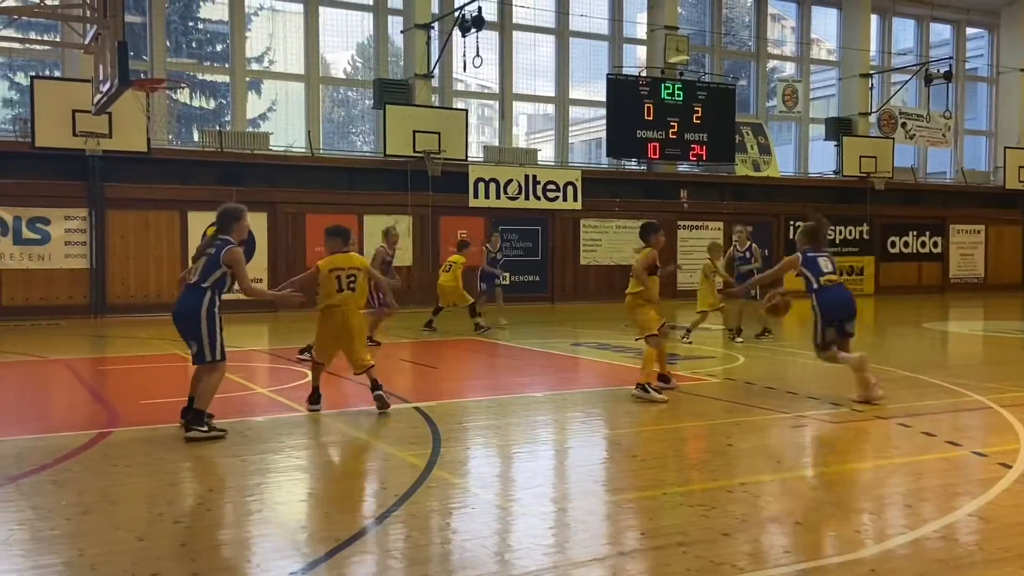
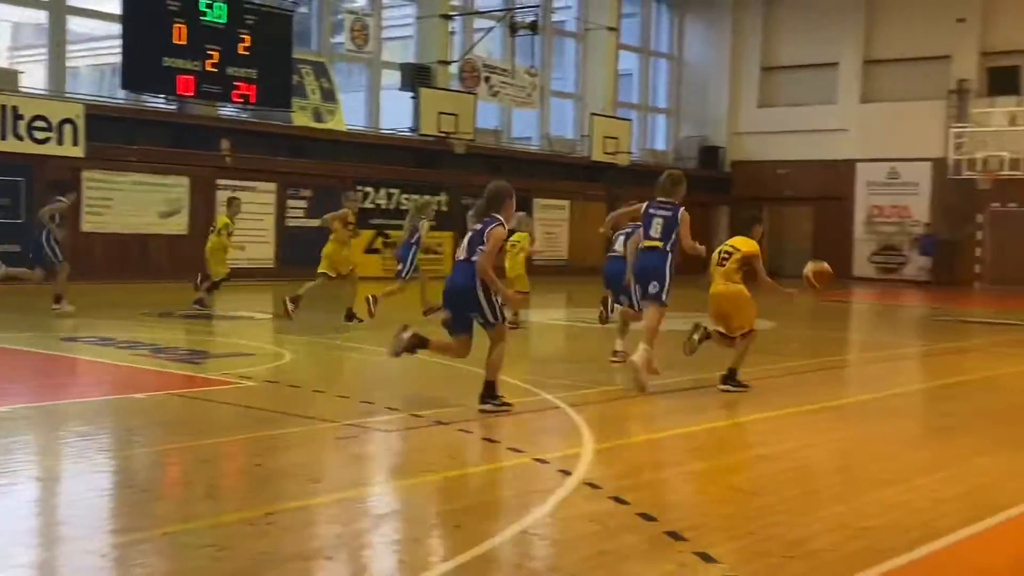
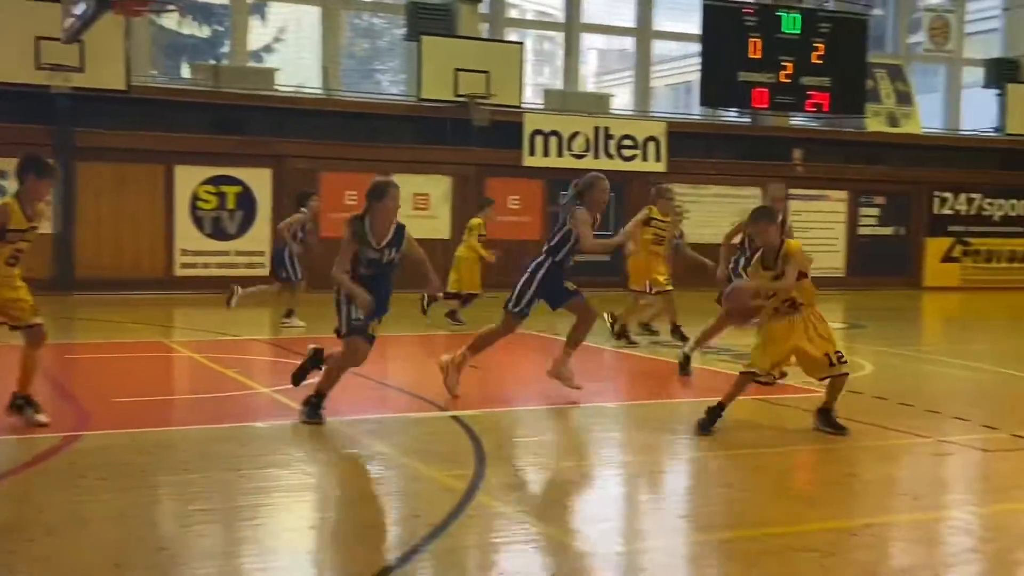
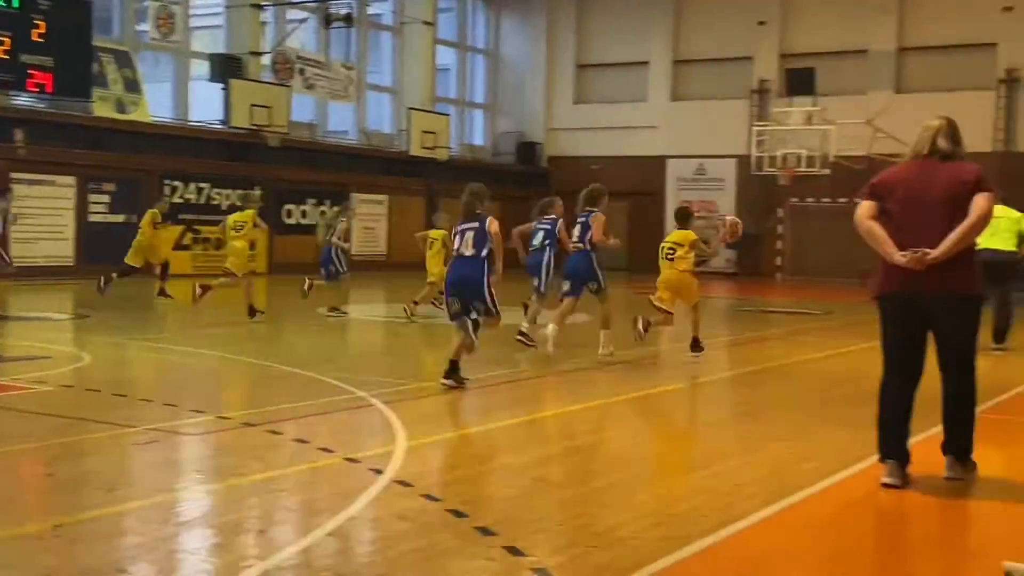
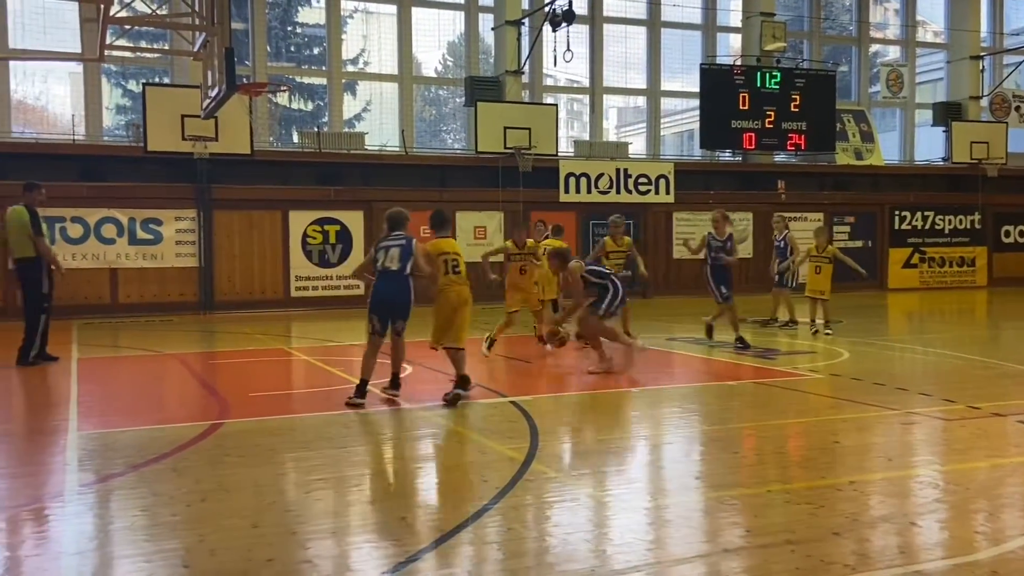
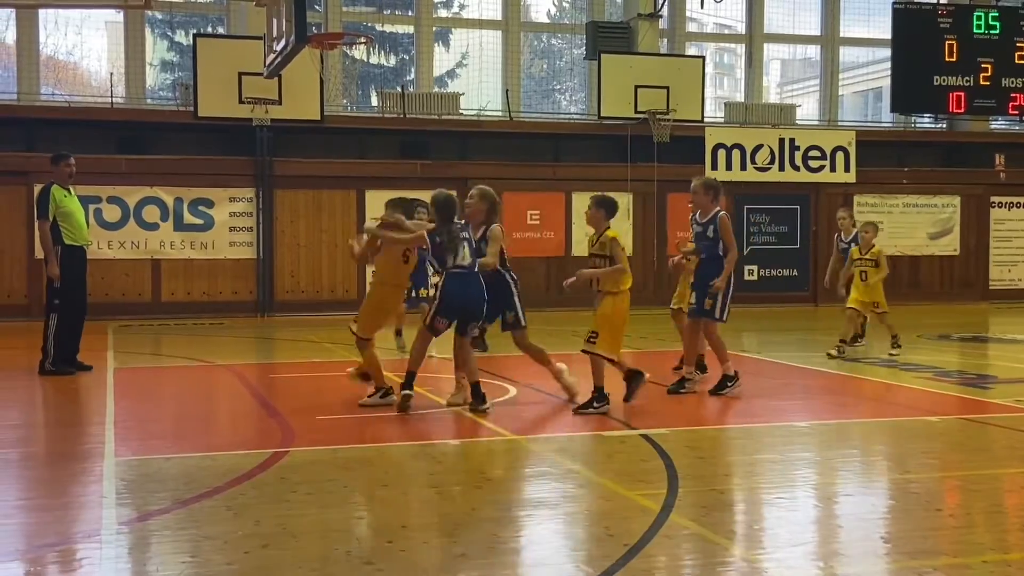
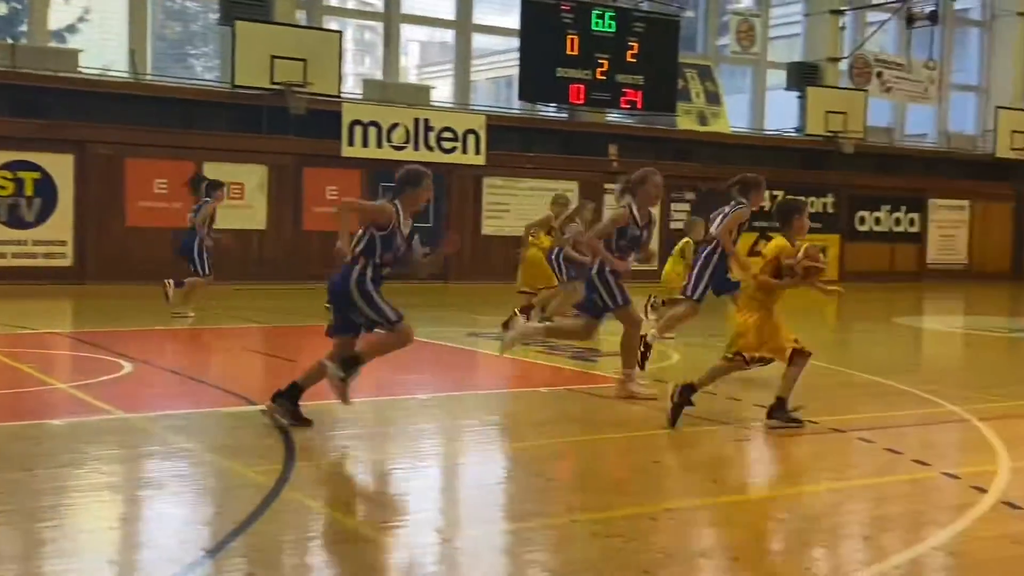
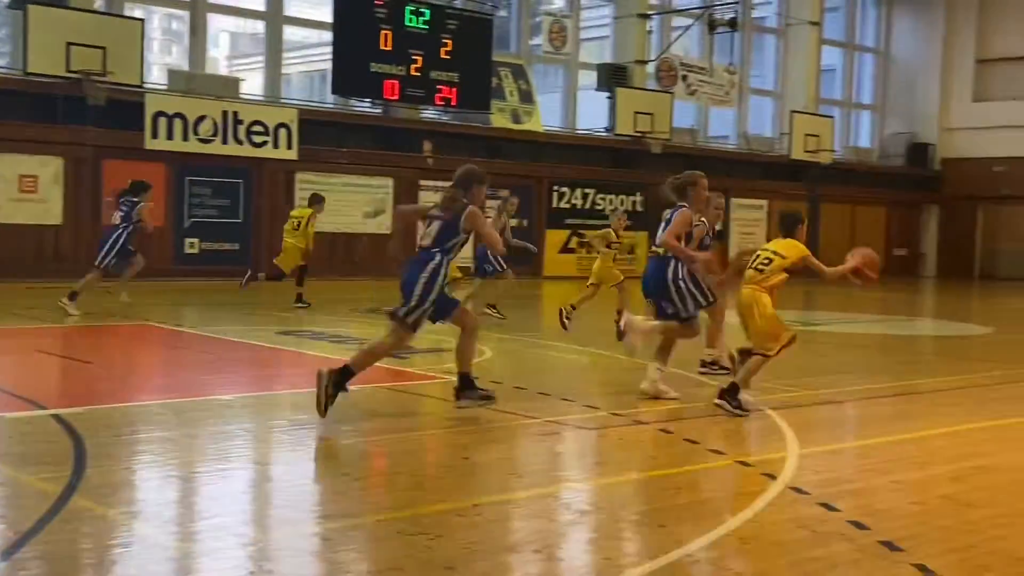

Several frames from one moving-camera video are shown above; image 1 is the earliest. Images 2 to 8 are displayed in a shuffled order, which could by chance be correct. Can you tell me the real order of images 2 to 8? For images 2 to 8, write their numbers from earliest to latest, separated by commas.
5, 6, 3, 7, 8, 2, 4
